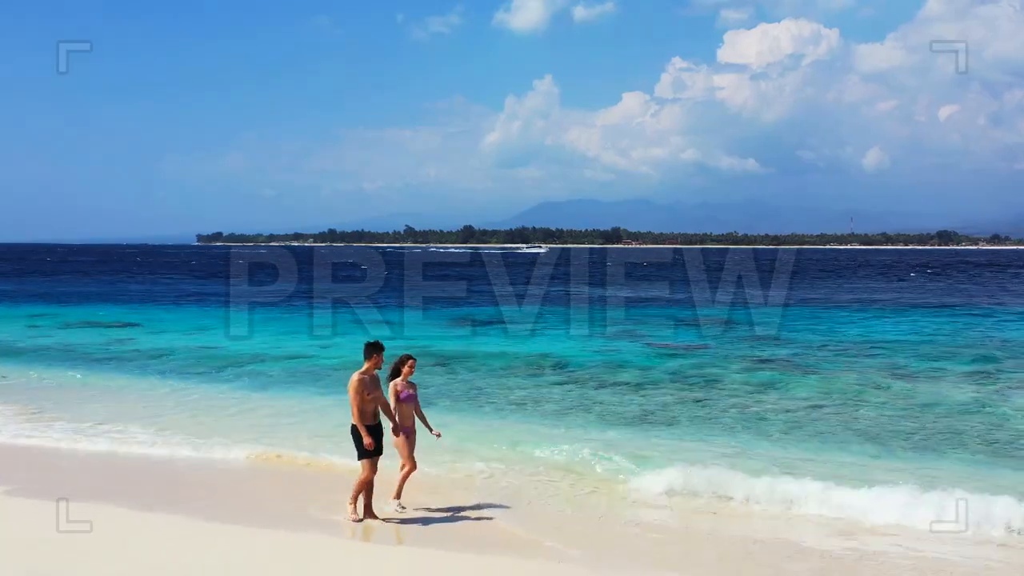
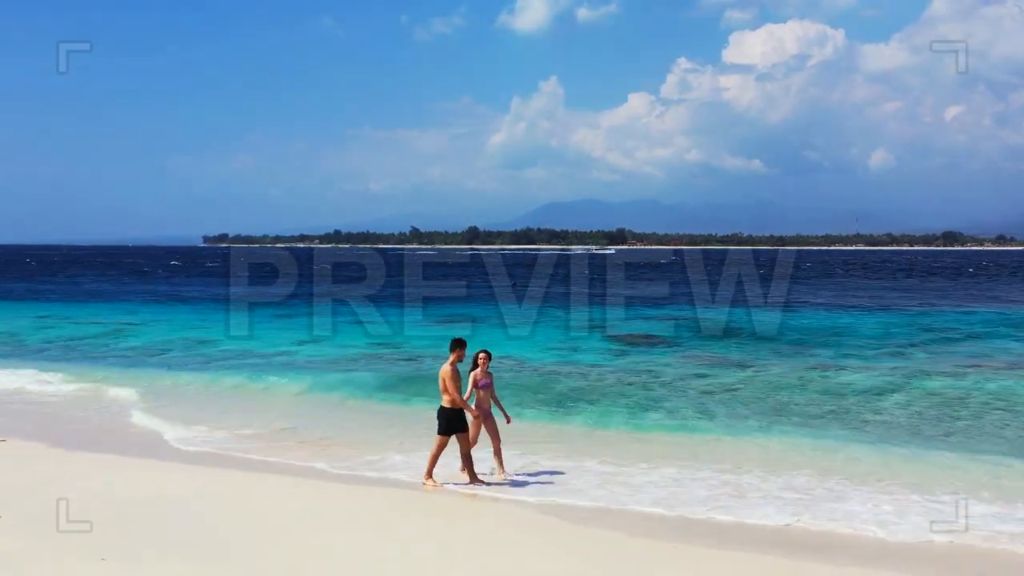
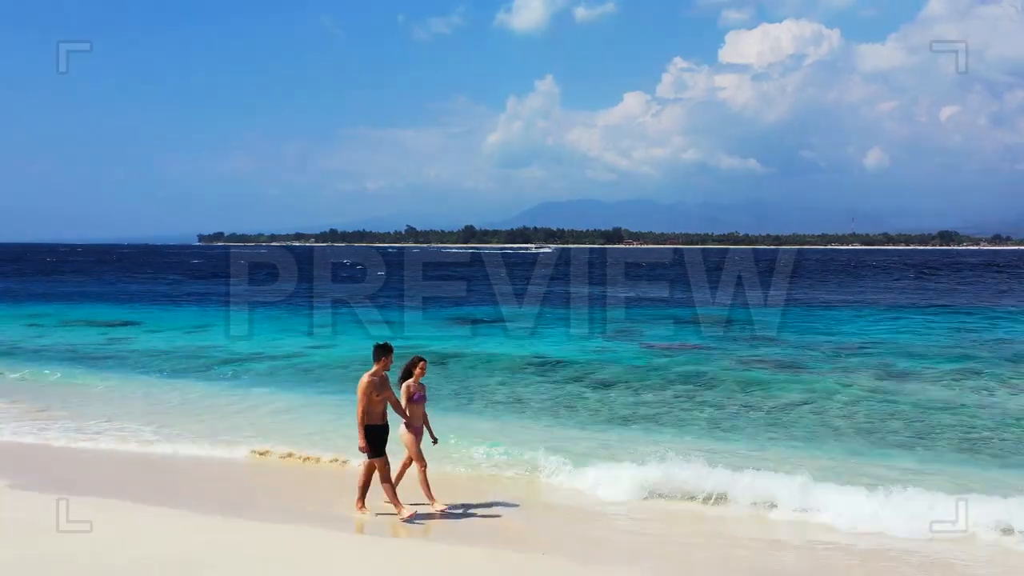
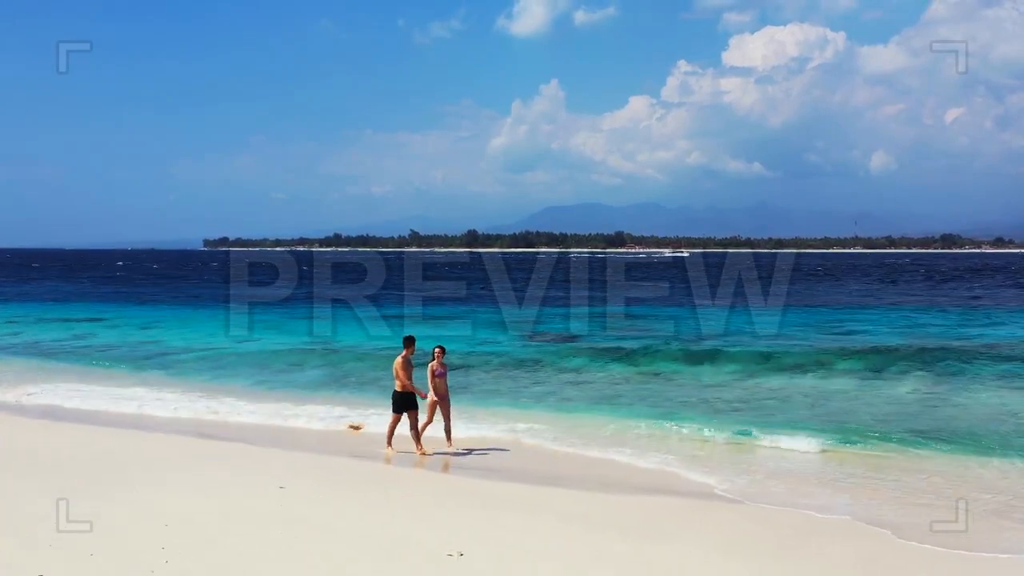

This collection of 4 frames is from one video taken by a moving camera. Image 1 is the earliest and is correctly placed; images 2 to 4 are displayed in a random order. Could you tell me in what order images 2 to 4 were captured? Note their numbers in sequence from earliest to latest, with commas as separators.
3, 2, 4
